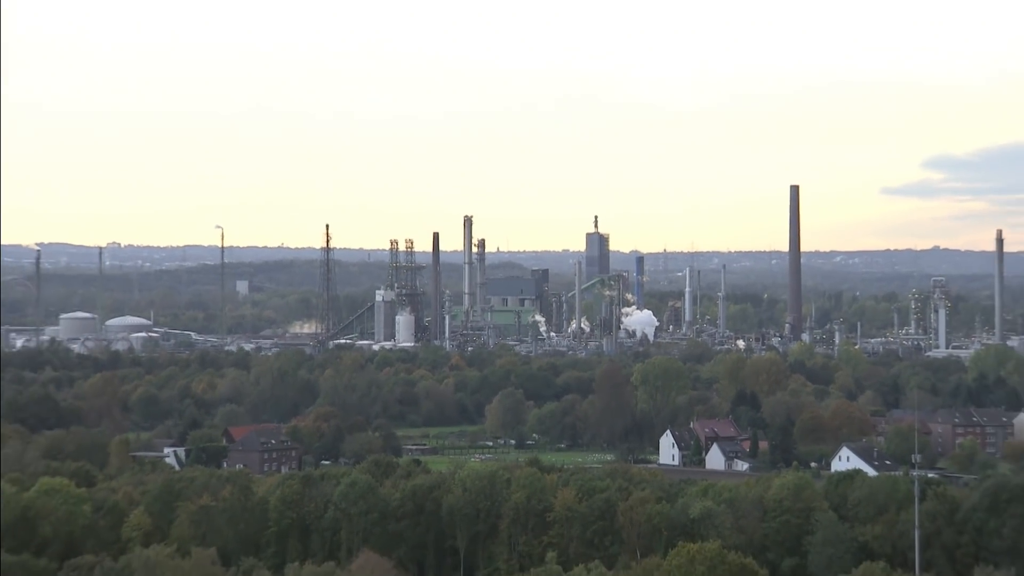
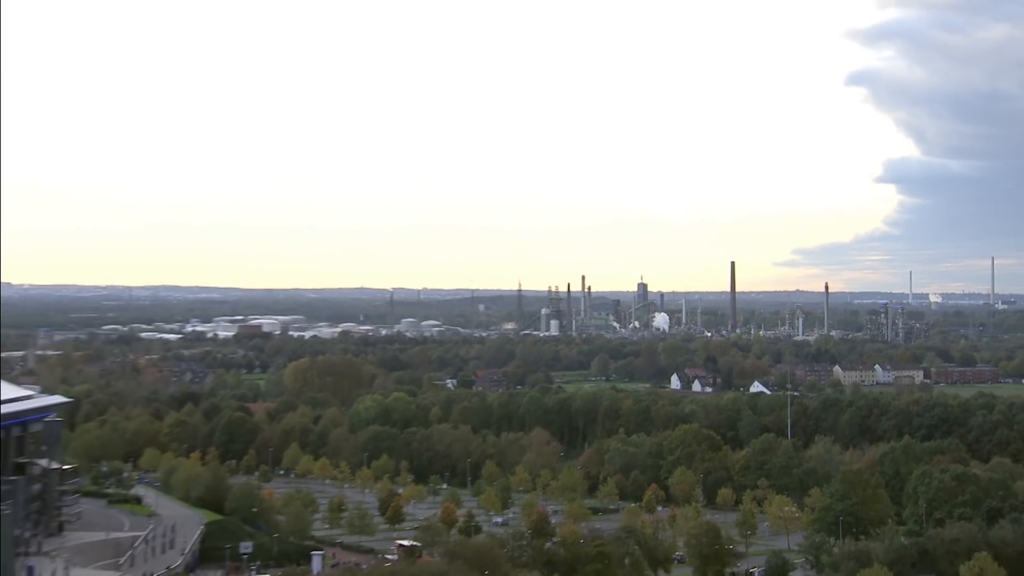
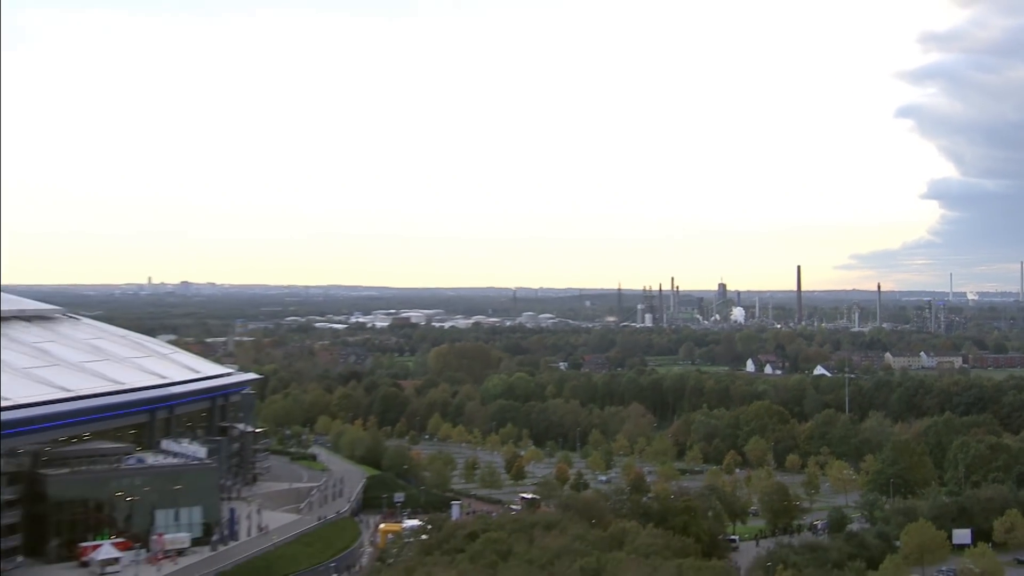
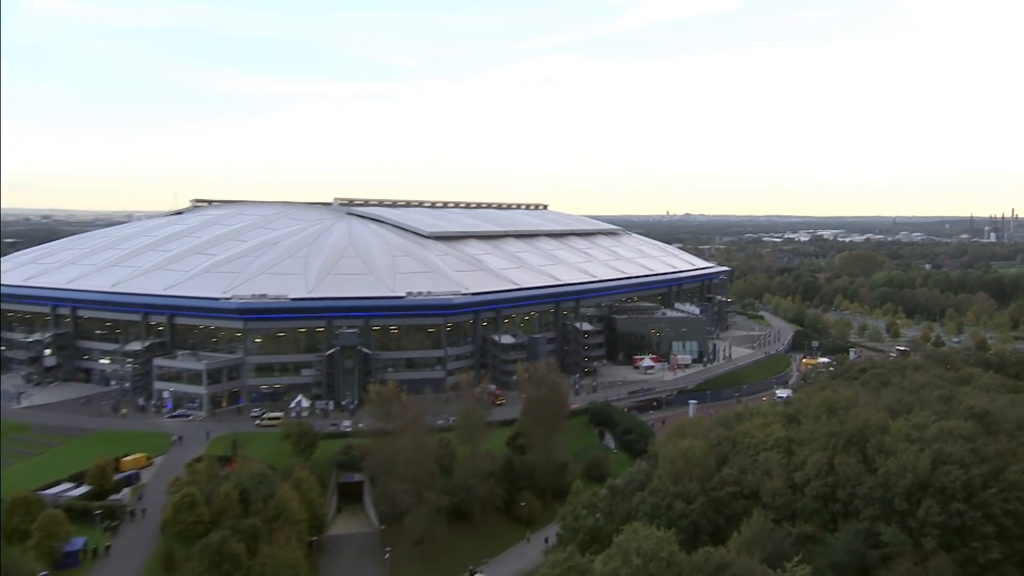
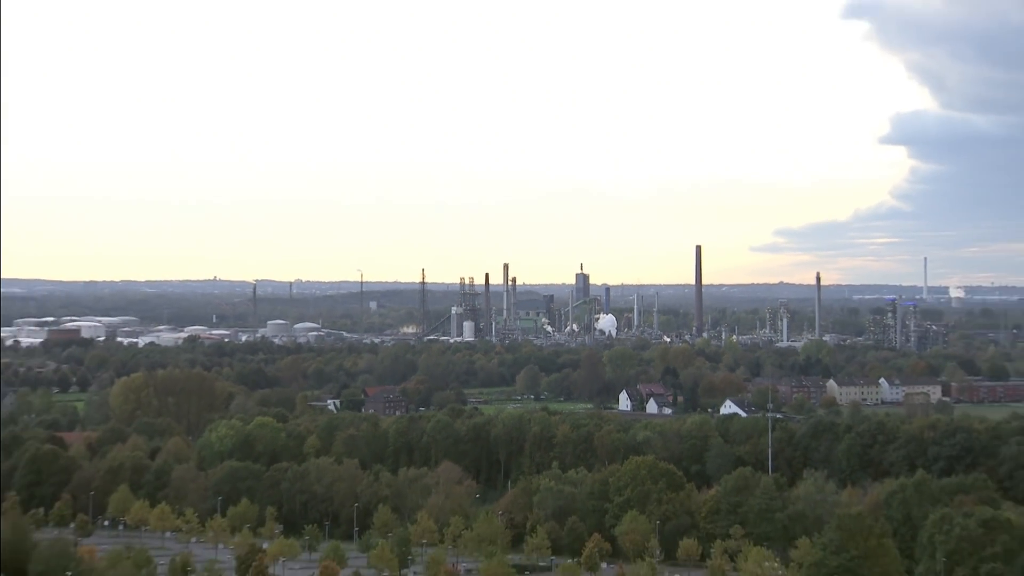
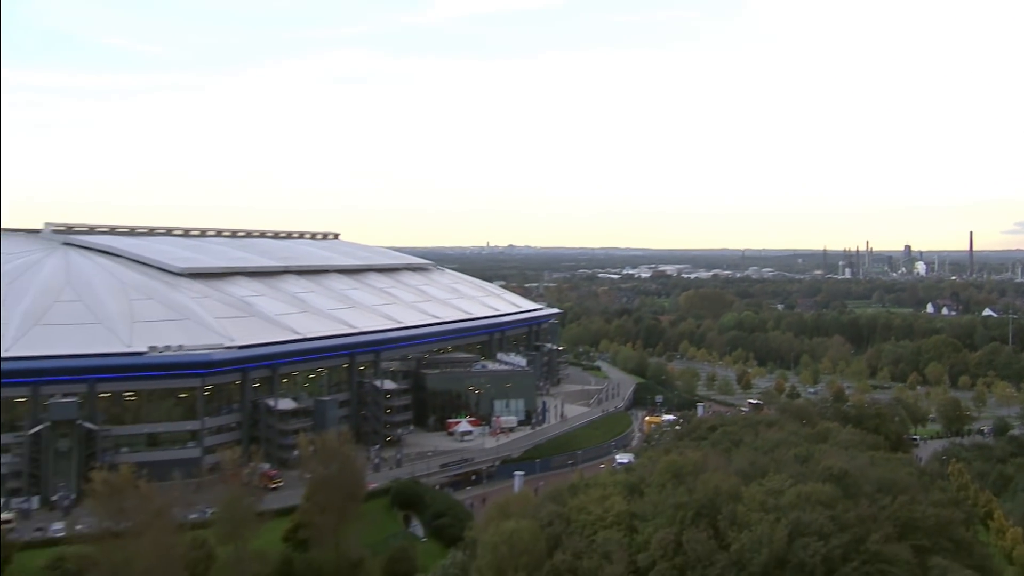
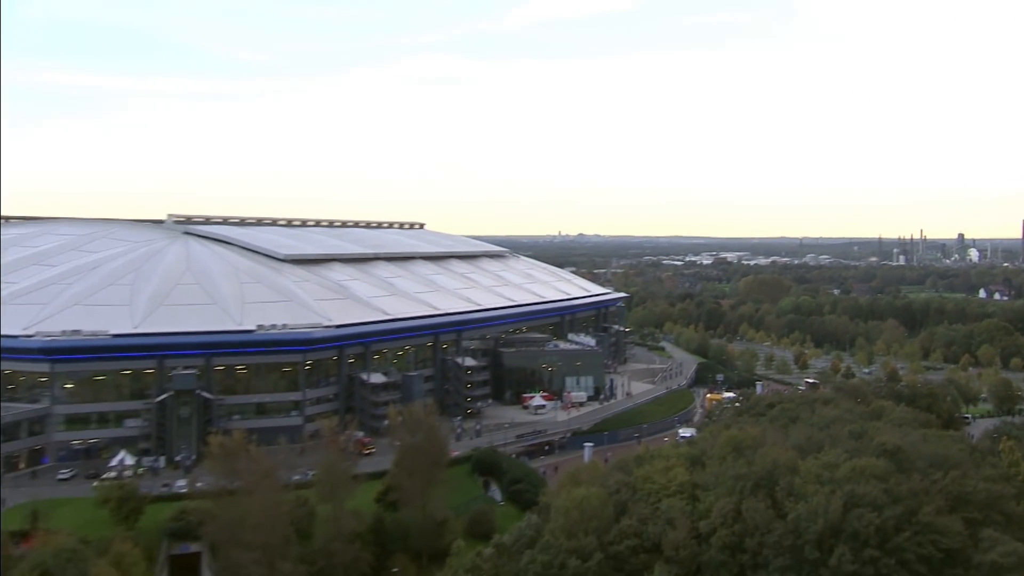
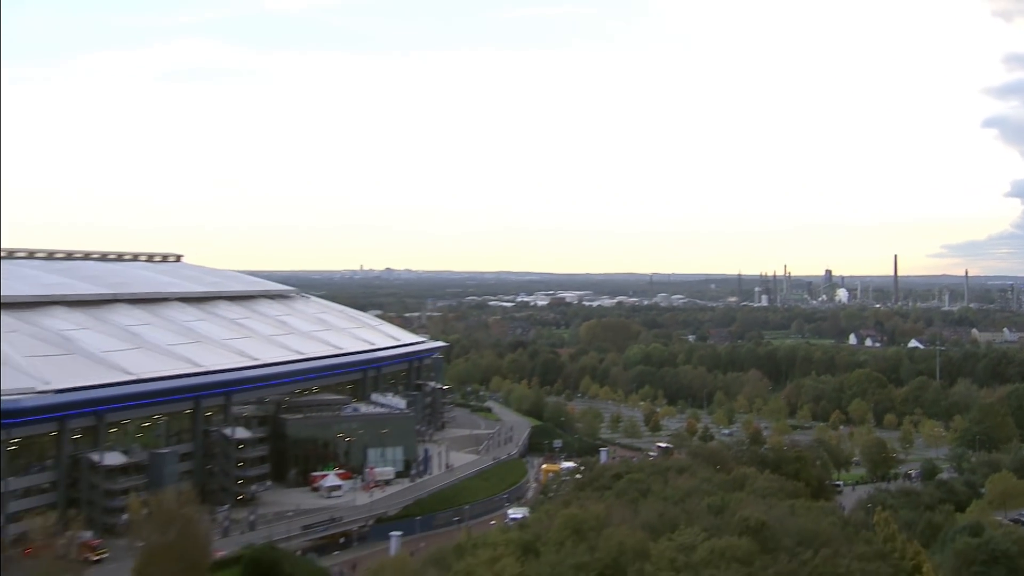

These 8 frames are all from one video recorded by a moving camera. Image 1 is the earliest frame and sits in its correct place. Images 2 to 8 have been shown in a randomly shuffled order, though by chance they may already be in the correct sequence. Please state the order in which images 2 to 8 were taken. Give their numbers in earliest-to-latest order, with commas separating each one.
5, 2, 3, 8, 6, 7, 4
